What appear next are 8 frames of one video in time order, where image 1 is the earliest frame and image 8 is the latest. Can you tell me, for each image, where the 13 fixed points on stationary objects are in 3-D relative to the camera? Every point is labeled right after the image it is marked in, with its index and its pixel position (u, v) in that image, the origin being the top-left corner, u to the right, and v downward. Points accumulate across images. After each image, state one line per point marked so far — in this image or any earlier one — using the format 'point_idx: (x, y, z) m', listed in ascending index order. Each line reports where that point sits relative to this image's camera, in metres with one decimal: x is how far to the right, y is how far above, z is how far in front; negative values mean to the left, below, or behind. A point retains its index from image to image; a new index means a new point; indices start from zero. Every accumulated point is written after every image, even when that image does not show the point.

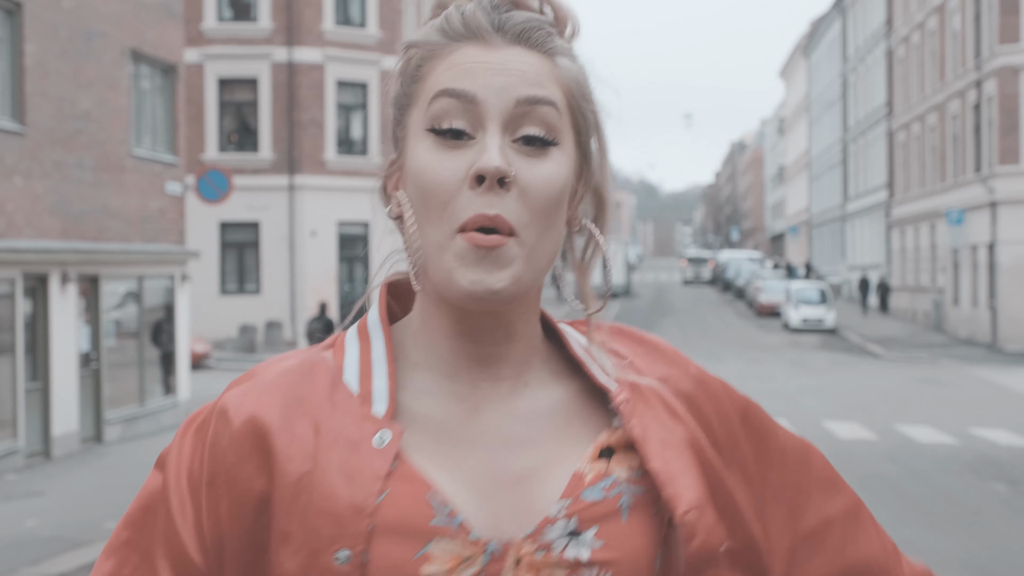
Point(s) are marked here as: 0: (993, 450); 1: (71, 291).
0: (+5.8, -2.0, +13.8) m
1: (-5.3, 0.0, +13.6) m
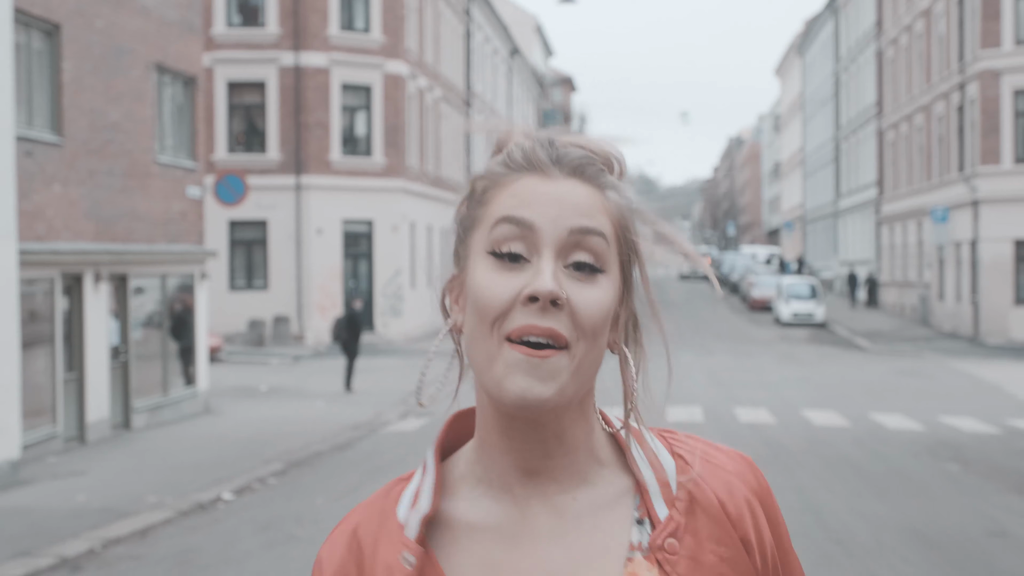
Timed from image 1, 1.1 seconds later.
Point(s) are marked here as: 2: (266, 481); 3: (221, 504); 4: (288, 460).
0: (+5.8, -1.9, +15.0) m
1: (-5.3, 0.0, +14.8) m
2: (-2.5, -2.0, +11.8) m
3: (-2.7, -2.0, +10.5) m
4: (-2.6, -2.0, +13.0) m
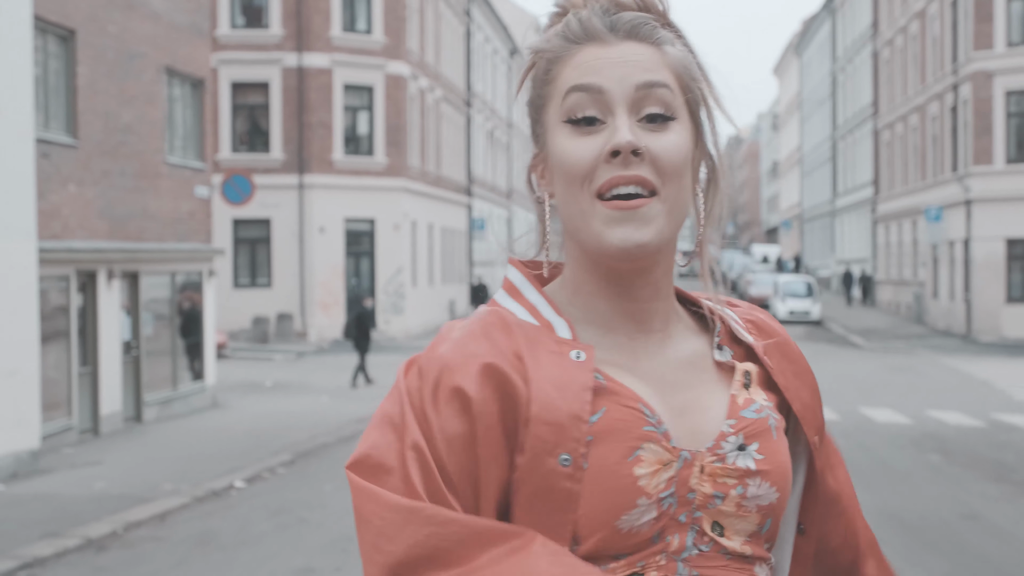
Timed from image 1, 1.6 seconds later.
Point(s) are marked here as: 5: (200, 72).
0: (+5.8, -1.9, +15.5) m
1: (-5.3, 0.0, +15.2) m
2: (-2.5, -2.0, +12.2) m
3: (-2.7, -1.9, +11.0) m
4: (-2.6, -1.9, +13.5) m
5: (-4.9, +3.4, +18.0) m
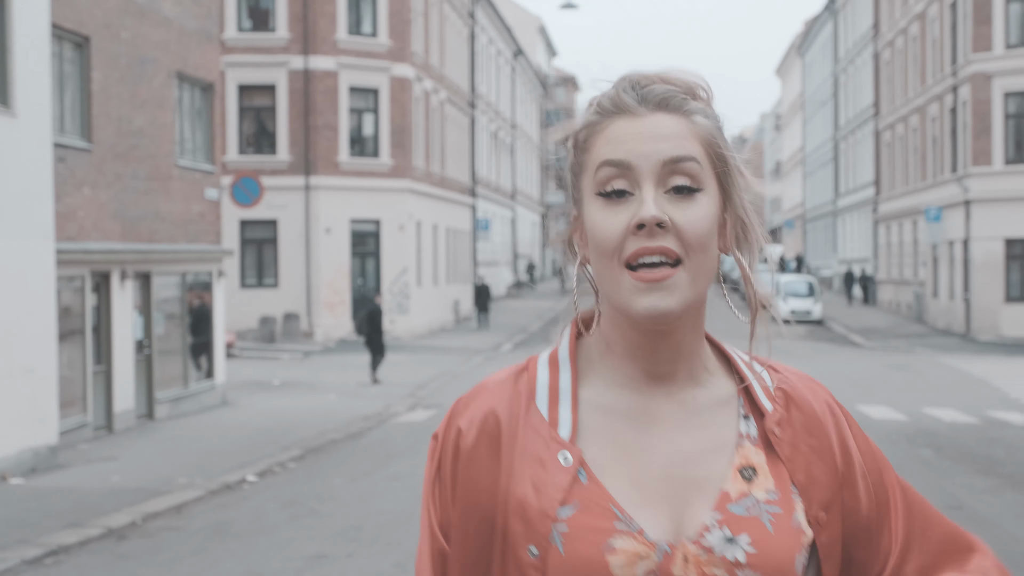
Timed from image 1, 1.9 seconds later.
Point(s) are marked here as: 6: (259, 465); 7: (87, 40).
0: (+5.9, -1.9, +15.8) m
1: (-5.2, 0.0, +15.6) m
2: (-2.5, -2.0, +12.6) m
3: (-2.6, -1.9, +11.4) m
4: (-2.5, -1.9, +13.8) m
5: (-4.9, +3.4, +18.3) m
6: (-2.7, -1.9, +12.4) m
7: (-5.5, +3.2, +14.7) m
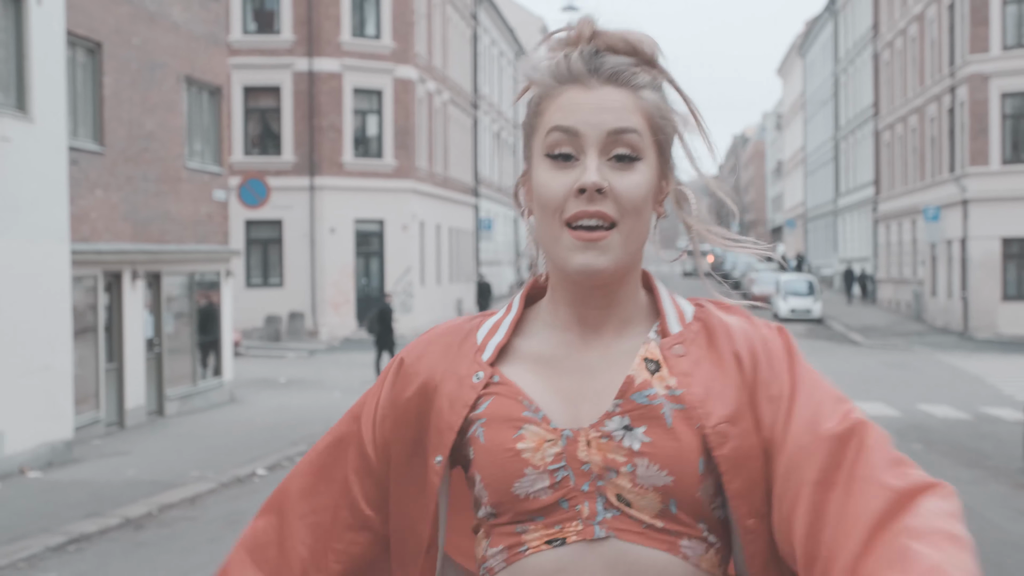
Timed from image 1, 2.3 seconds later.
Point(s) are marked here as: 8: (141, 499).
0: (+5.9, -1.9, +16.2) m
1: (-5.2, 0.0, +16.0) m
2: (-2.5, -2.0, +13.0) m
3: (-2.6, -1.9, +11.7) m
4: (-2.5, -1.9, +14.2) m
5: (-4.8, +3.4, +18.7) m
6: (-2.7, -1.9, +12.7) m
7: (-5.5, +3.2, +15.1) m
8: (-3.3, -1.9, +10.1) m
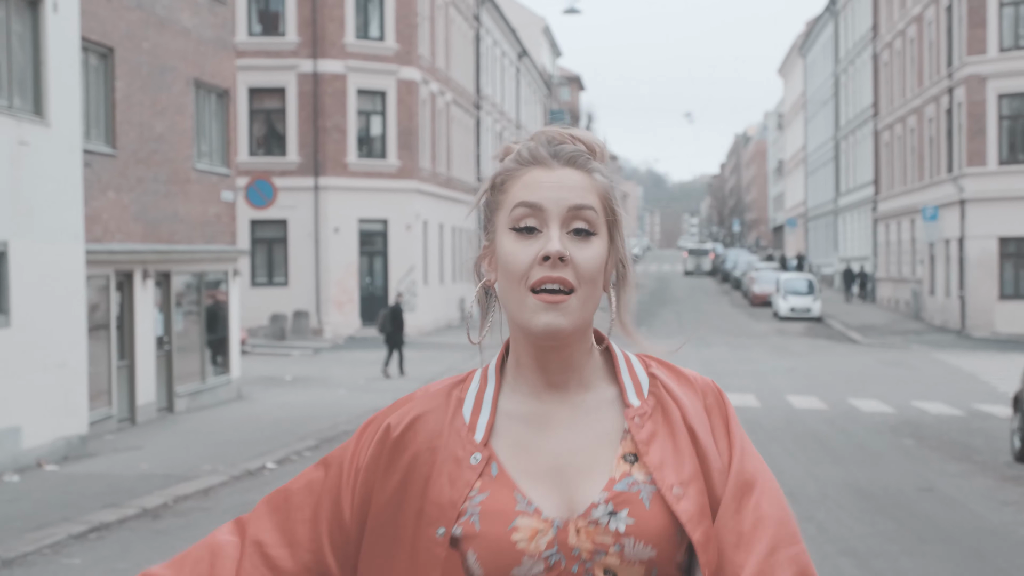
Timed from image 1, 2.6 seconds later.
0: (+5.9, -1.9, +16.5) m
1: (-5.2, +0.1, +16.4) m
2: (-2.5, -1.9, +13.4) m
3: (-2.6, -1.9, +12.1) m
4: (-2.5, -1.9, +14.6) m
5: (-4.8, +3.4, +19.1) m
6: (-2.7, -1.9, +13.1) m
7: (-5.4, +3.2, +15.4) m
8: (-3.3, -1.9, +10.5) m
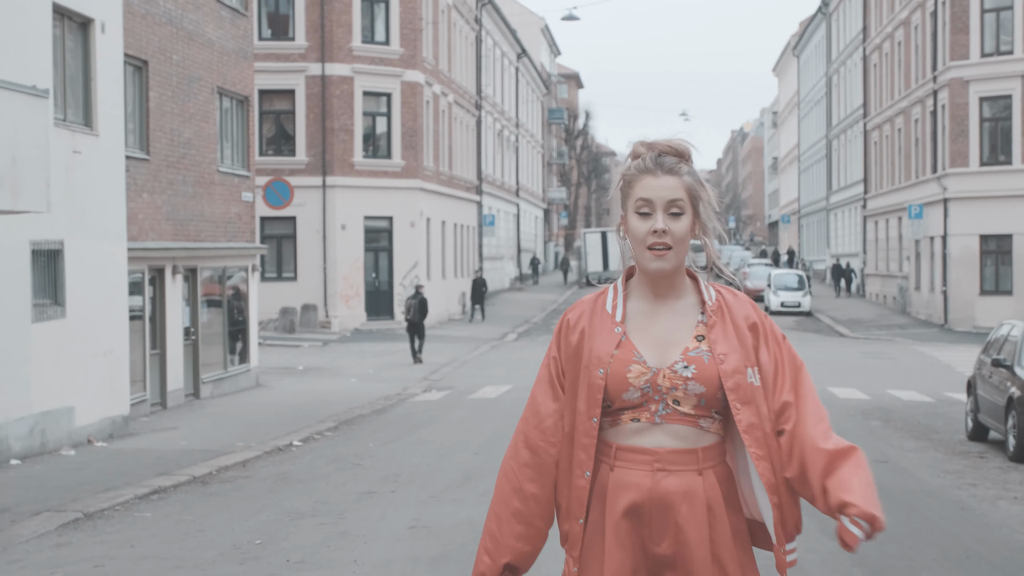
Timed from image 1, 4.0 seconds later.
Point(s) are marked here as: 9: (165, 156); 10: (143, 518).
0: (+6.0, -1.8, +17.8) m
1: (-5.2, +0.1, +17.7) m
2: (-2.4, -1.9, +14.7) m
3: (-2.6, -1.9, +13.4) m
4: (-2.4, -1.8, +15.9) m
5: (-4.8, +3.5, +20.4) m
6: (-2.7, -1.8, +14.4) m
7: (-5.4, +3.3, +16.7) m
8: (-3.2, -1.8, +11.8) m
9: (-5.3, +2.0, +17.3) m
10: (-2.8, -1.7, +8.7) m
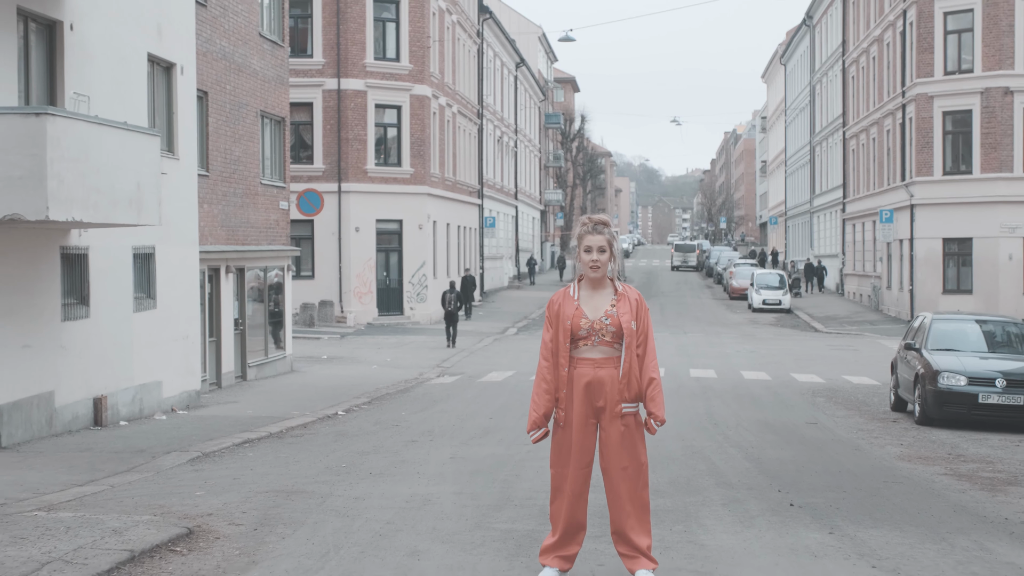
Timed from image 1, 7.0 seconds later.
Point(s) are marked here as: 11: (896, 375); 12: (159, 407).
0: (+6.0, -1.8, +20.8) m
1: (-5.1, +0.2, +20.6) m
2: (-2.3, -1.8, +17.6) m
3: (-2.5, -1.8, +16.3) m
4: (-2.4, -1.8, +18.8) m
5: (-4.7, +3.6, +23.3) m
6: (-2.6, -1.8, +17.3) m
7: (-5.3, +3.3, +19.6) m
8: (-3.1, -1.8, +14.7) m
9: (-5.2, +2.0, +20.2) m
10: (-2.7, -1.7, +11.6) m
11: (+5.4, -1.2, +16.0) m
12: (-4.8, -1.6, +15.6) m
